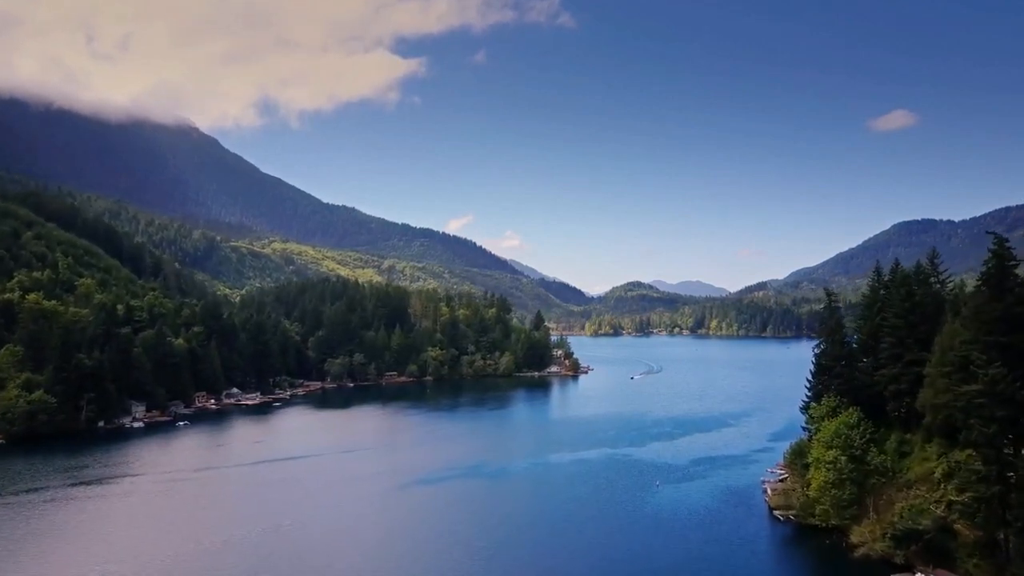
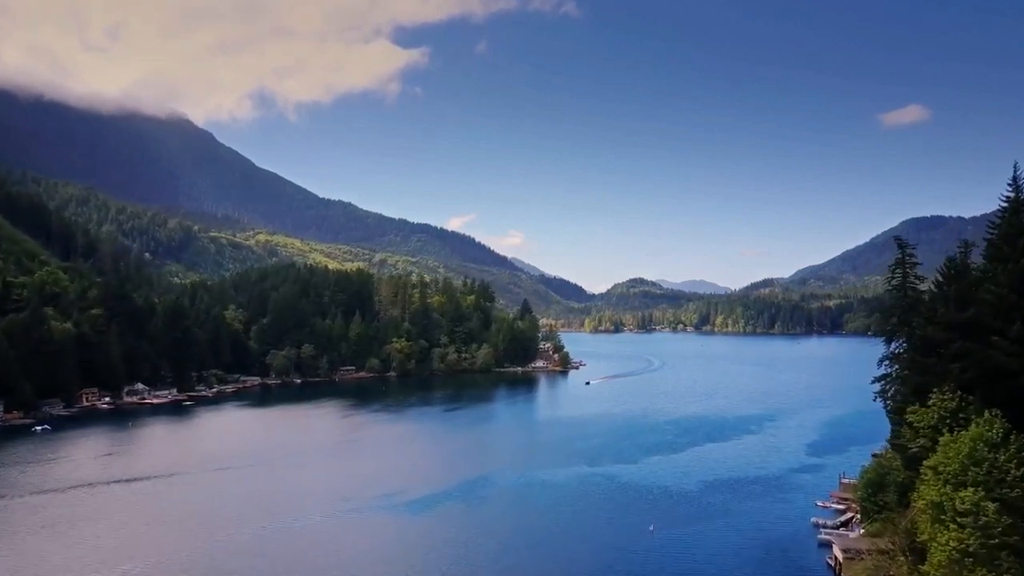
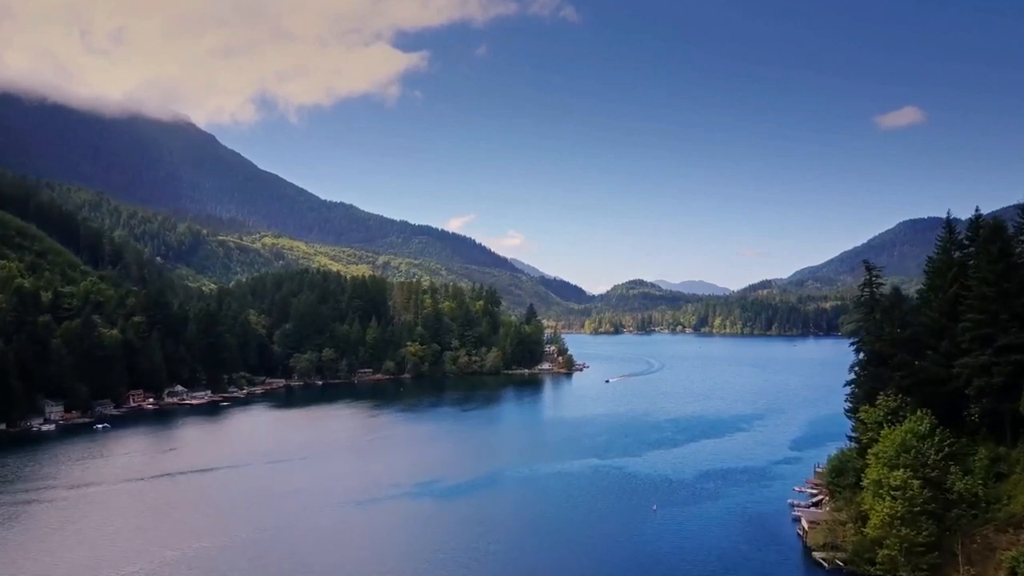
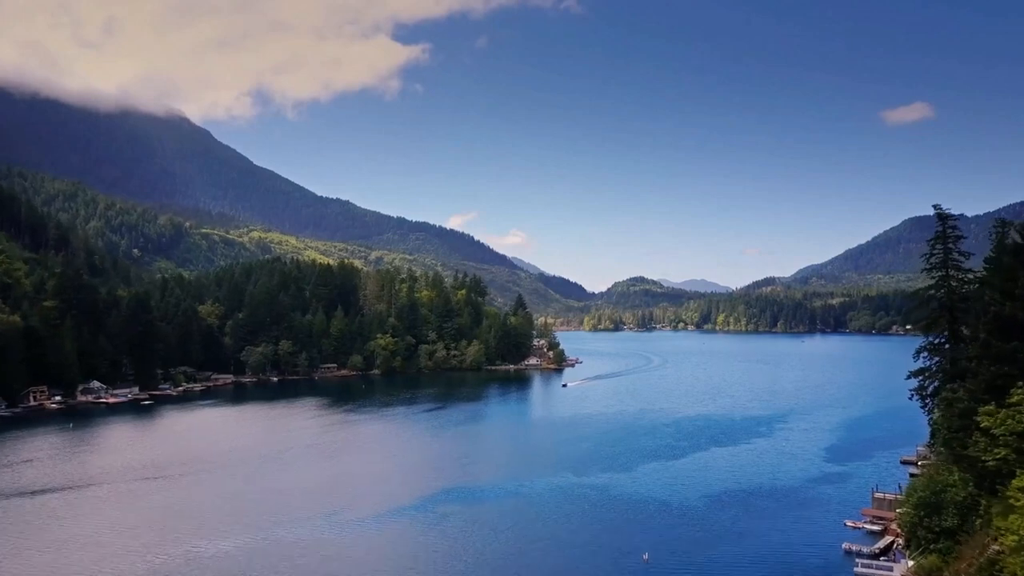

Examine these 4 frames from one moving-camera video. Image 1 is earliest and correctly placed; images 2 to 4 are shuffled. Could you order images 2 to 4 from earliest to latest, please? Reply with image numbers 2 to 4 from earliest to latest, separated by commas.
3, 2, 4
